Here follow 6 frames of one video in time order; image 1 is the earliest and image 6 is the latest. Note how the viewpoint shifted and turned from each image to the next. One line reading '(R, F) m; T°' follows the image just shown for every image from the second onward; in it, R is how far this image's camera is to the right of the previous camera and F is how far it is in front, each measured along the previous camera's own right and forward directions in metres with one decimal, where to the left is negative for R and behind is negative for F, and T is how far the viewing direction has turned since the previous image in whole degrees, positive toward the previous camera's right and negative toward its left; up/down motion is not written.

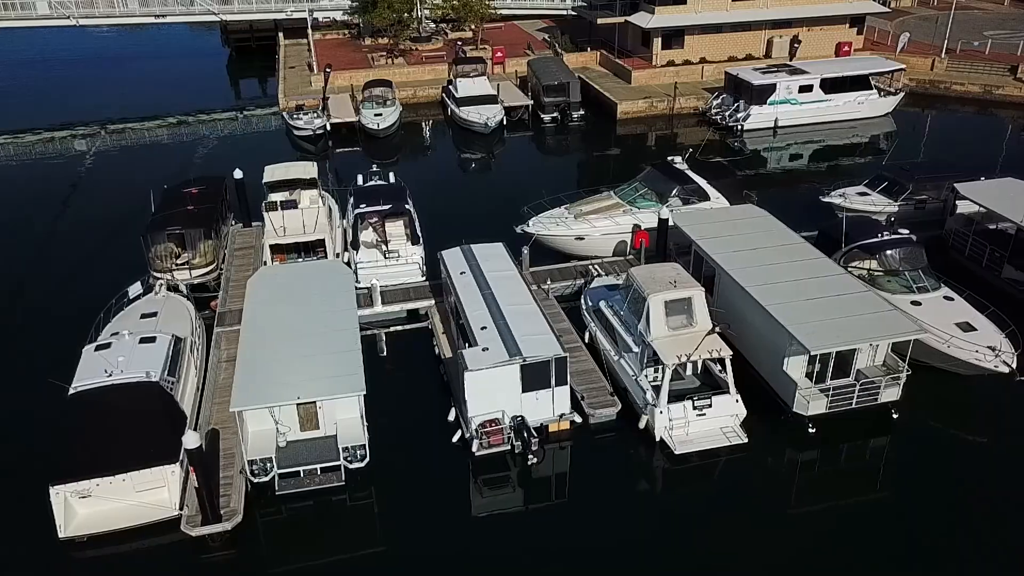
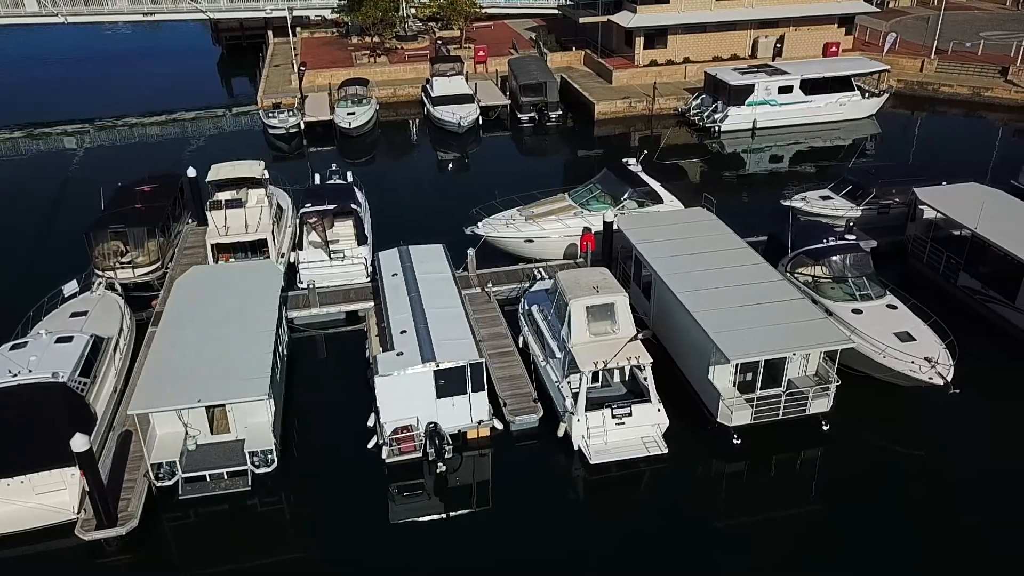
(+1.8, +0.3) m; -1°
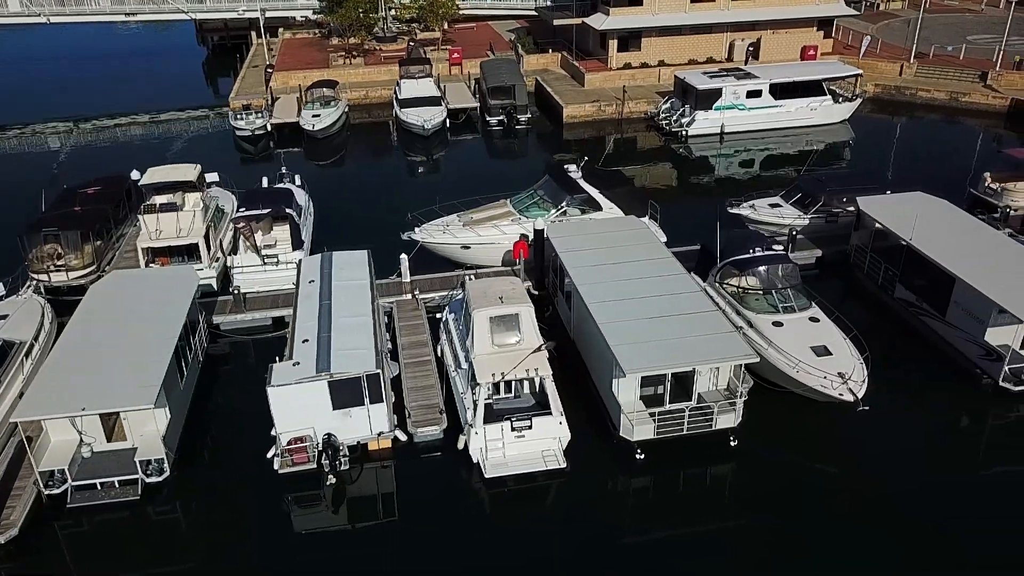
(+2.1, +0.2) m; -1°
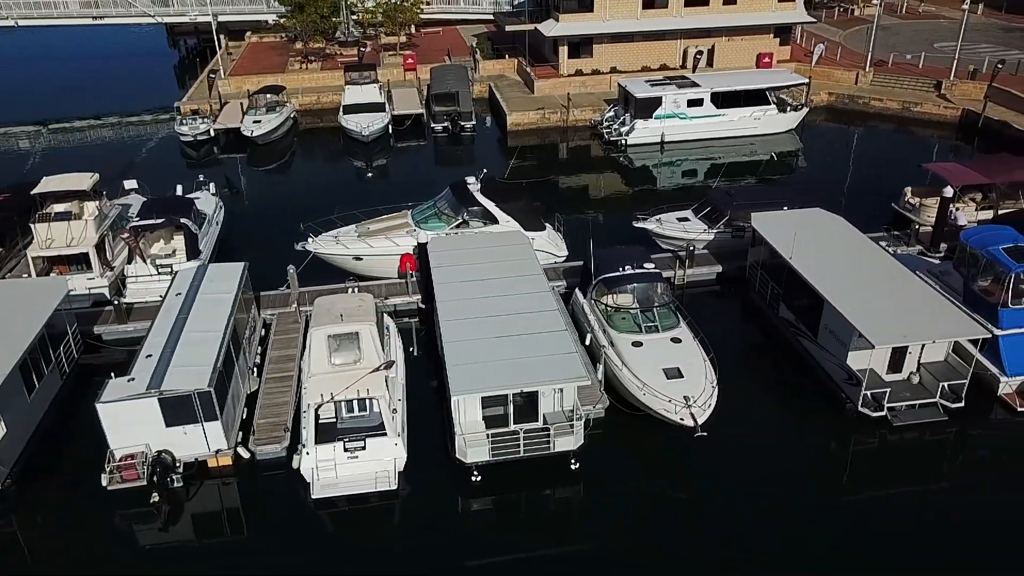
(+3.2, +0.2) m; -1°
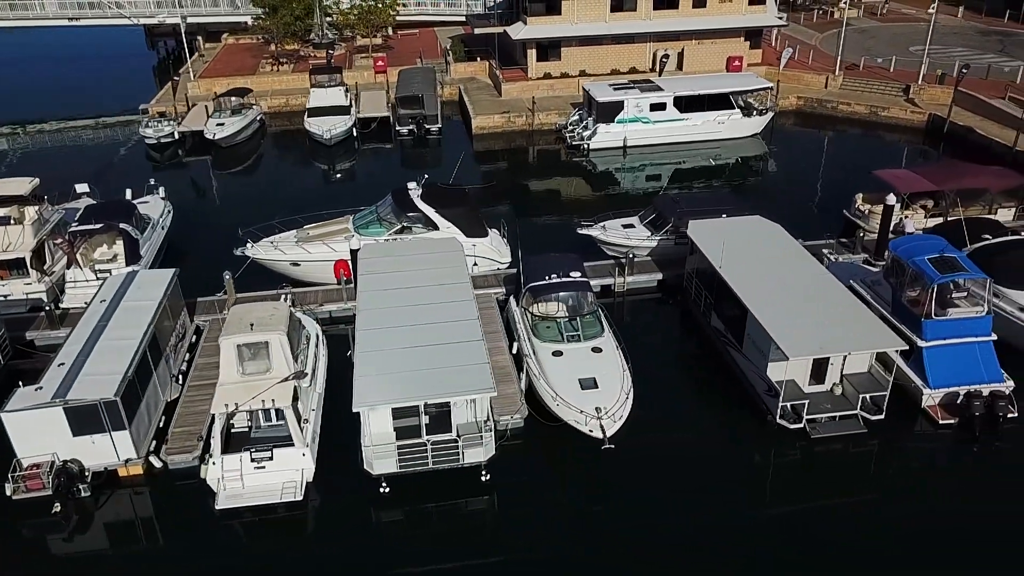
(+1.7, +0.1) m; 0°
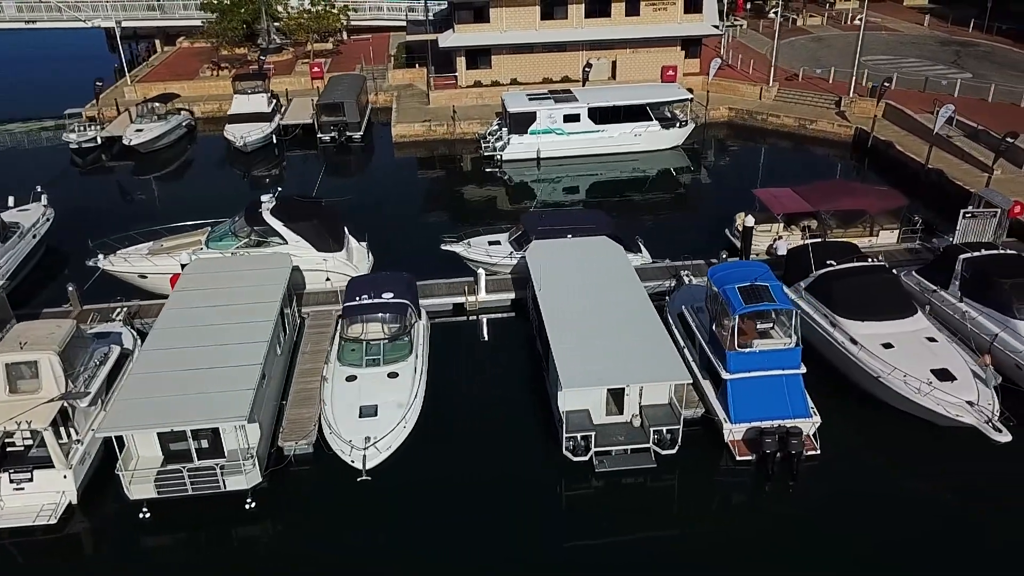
(+4.4, +0.5) m; -2°
